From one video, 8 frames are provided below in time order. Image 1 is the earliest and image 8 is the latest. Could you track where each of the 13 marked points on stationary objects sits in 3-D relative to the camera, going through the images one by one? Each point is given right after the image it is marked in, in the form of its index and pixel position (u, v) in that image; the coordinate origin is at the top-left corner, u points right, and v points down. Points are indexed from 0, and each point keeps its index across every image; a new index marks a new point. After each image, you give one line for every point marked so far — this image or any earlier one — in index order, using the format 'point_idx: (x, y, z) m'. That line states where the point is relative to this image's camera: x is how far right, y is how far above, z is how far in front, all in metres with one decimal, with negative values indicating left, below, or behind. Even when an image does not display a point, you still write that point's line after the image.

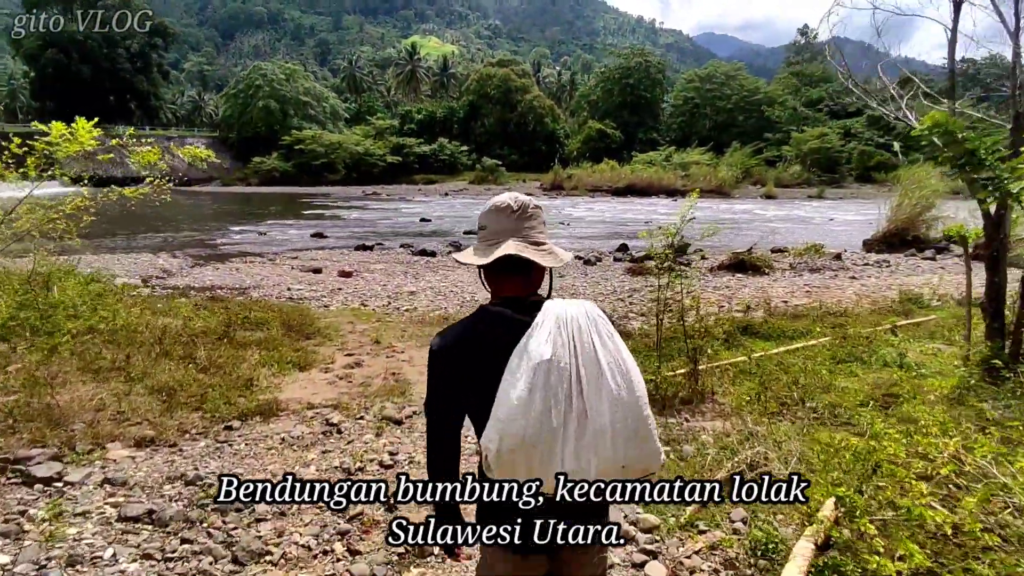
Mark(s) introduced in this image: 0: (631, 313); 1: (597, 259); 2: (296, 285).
0: (+2.3, -0.5, +11.1) m
1: (+2.5, +0.9, +17.5) m
2: (-5.2, +0.1, +14.3) m
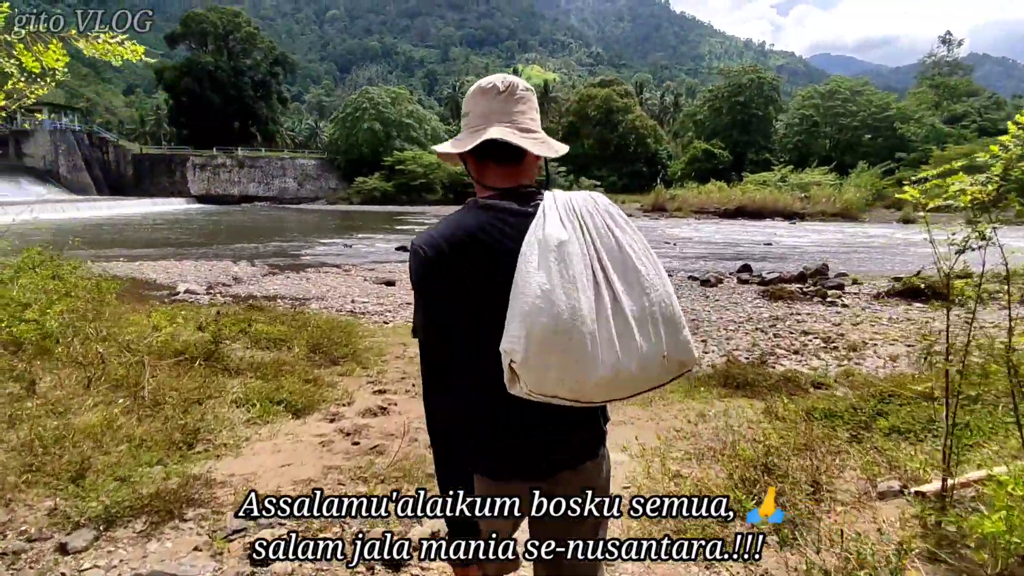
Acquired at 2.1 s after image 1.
0: (+3.7, -0.8, +8.1) m
1: (+4.9, +0.2, +14.5) m
2: (-3.1, -0.2, +12.5) m
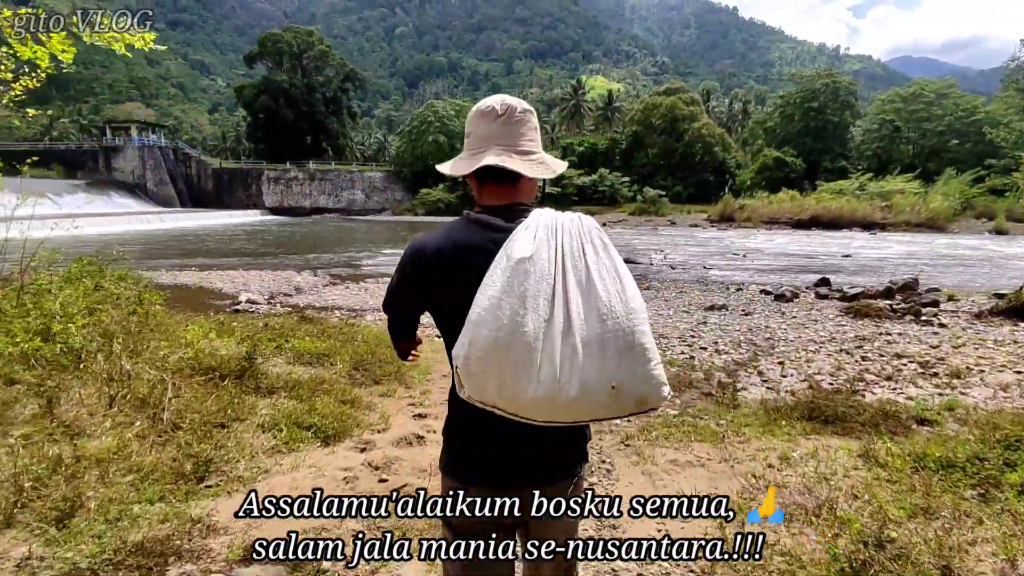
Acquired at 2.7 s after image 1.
0: (+4.4, -1.1, +7.2) m
1: (+6.3, -0.1, +13.4) m
2: (-2.0, -0.4, +12.3) m
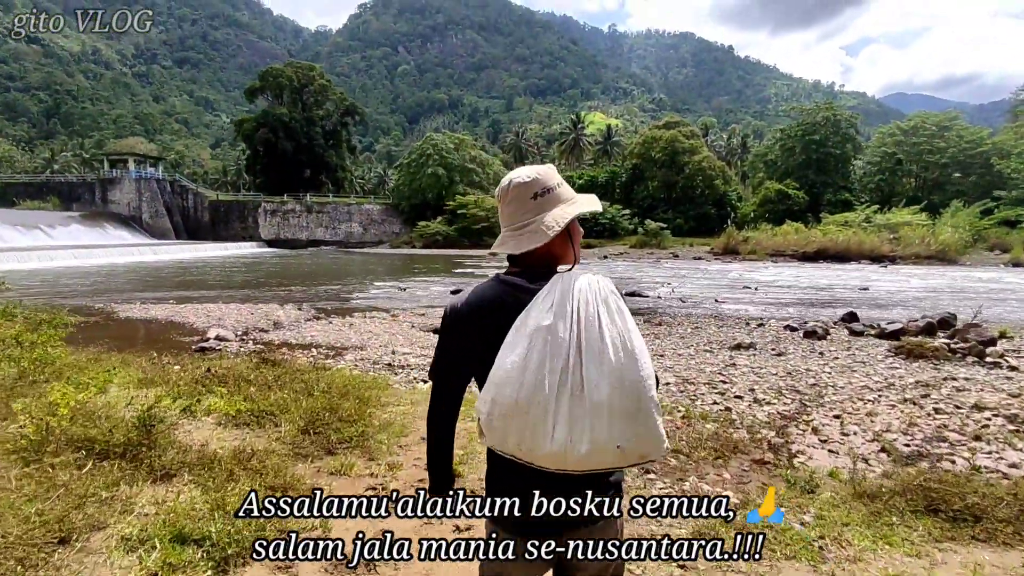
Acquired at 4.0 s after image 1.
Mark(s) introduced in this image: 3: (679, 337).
0: (+4.4, -1.4, +5.9) m
1: (+6.2, -0.8, +12.1) m
2: (-2.0, -1.1, +11.0) m
3: (+3.3, -1.0, +11.9) m
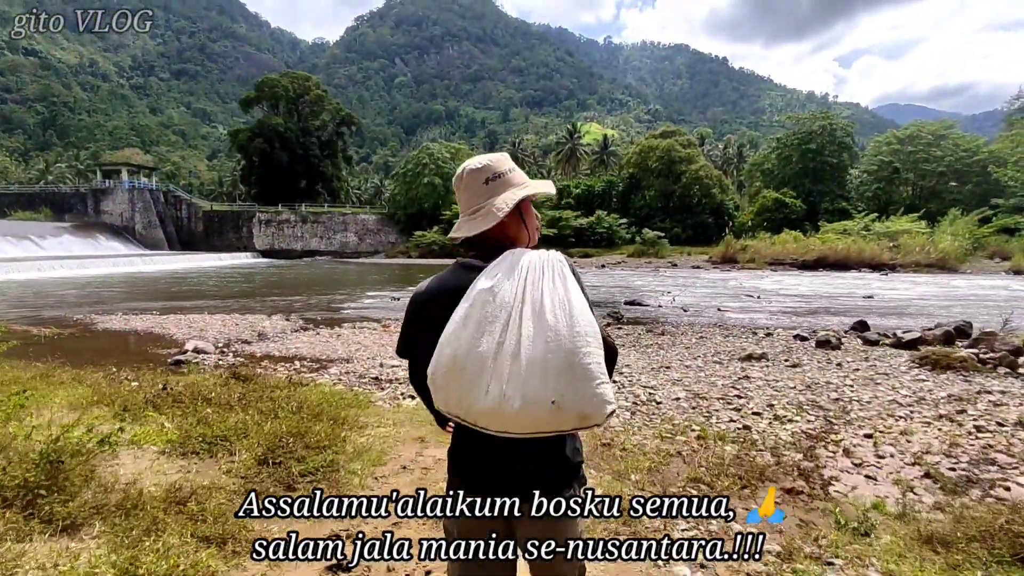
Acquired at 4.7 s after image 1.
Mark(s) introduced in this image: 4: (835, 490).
0: (+4.3, -1.5, +5.3) m
1: (+6.2, -1.0, +11.5) m
2: (-2.0, -1.2, +10.3) m
3: (+3.3, -1.1, +11.3) m
4: (+2.4, -1.5, +4.4) m
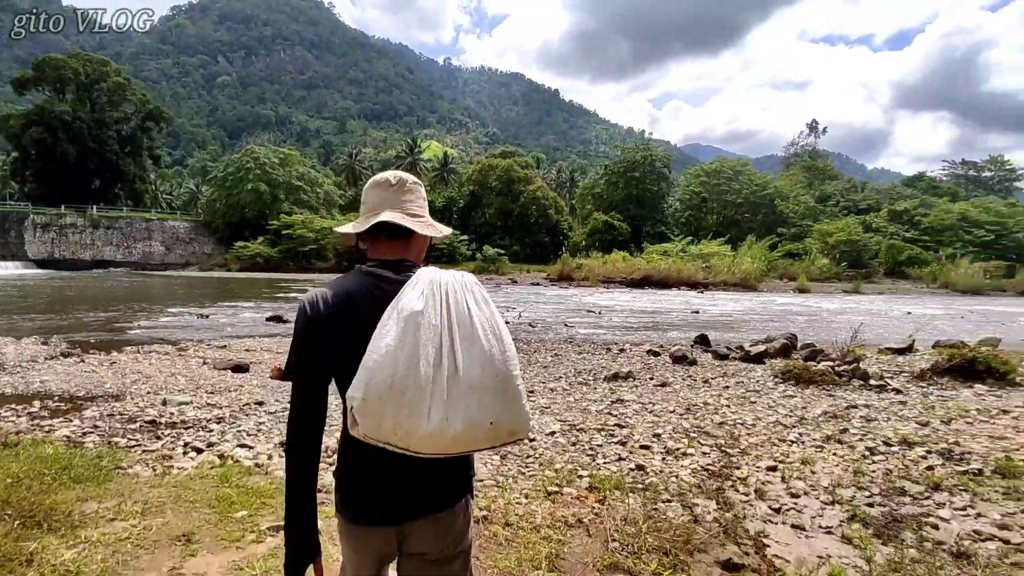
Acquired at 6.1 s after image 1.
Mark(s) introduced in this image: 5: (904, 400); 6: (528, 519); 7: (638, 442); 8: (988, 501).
0: (+3.2, -1.5, +4.7) m
1: (+3.3, -1.2, +11.2) m
2: (-4.3, -1.4, +7.9) m
3: (+0.5, -1.3, +10.3) m
4: (+1.5, -1.5, +3.4) m
5: (+4.7, -1.4, +7.2) m
6: (+0.1, -1.3, +3.5) m
7: (+1.2, -1.4, +5.5) m
8: (+3.6, -1.6, +4.5) m
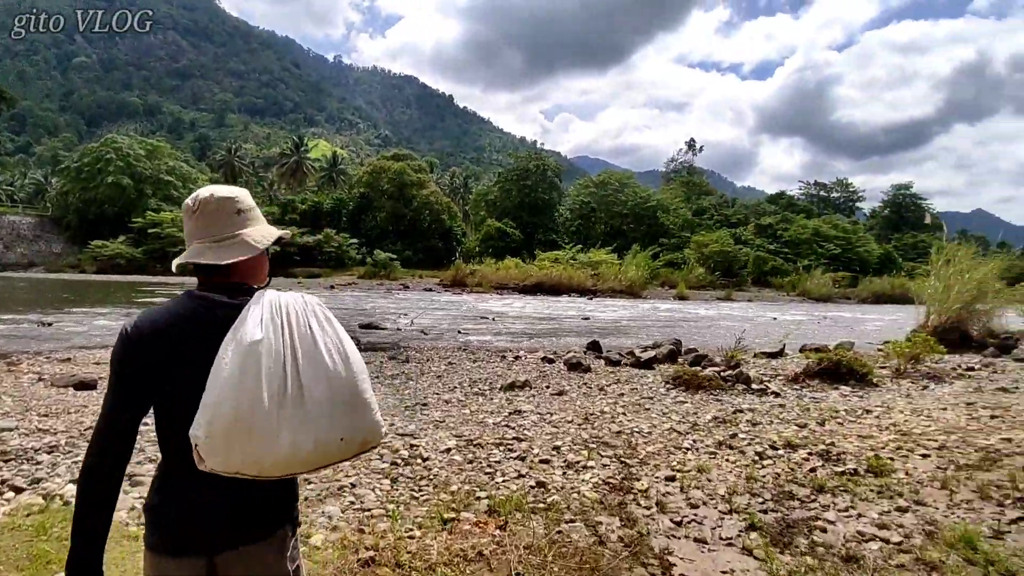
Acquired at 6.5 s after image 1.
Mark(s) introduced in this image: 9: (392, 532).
0: (+2.3, -1.6, +4.9) m
1: (+1.3, -1.4, +11.3) m
2: (-5.6, -1.4, +6.7) m
3: (-1.3, -1.5, +9.9) m
4: (+0.9, -1.6, +3.3) m
5: (+3.4, -1.5, +7.6) m
6: (-0.5, -1.4, +3.1) m
7: (+0.2, -1.5, +5.3) m
8: (+2.8, -1.7, +4.7) m
9: (-0.7, -1.4, +3.5) m
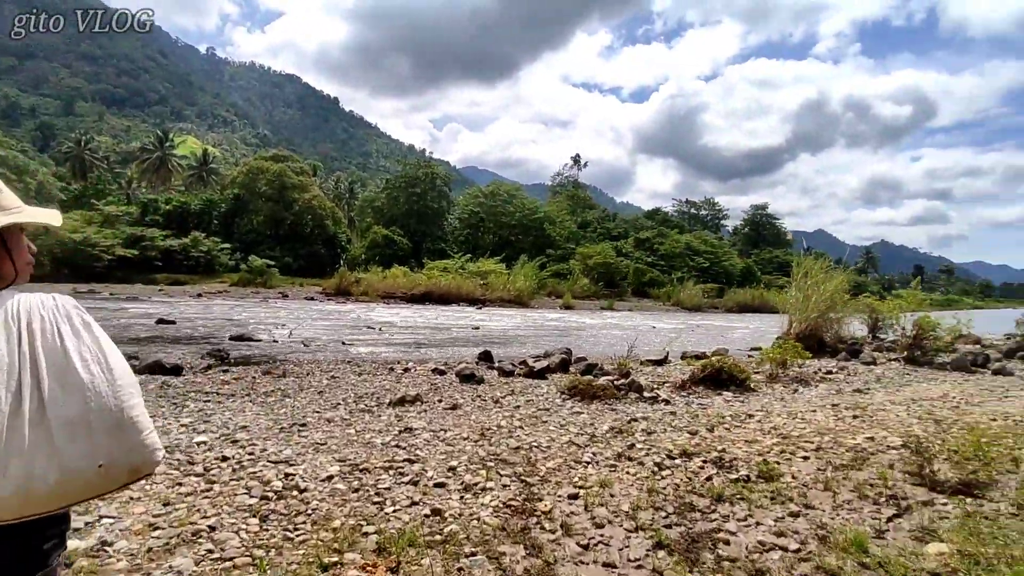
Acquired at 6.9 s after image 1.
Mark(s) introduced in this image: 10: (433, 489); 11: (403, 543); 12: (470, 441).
0: (+1.5, -1.7, +4.8) m
1: (-0.7, -1.5, +10.9) m
2: (-6.6, -1.5, +5.1) m
3: (-2.9, -1.6, +9.1) m
4: (+0.4, -1.6, +3.0) m
5: (+2.1, -1.6, +7.7) m
6: (-0.9, -1.4, +2.6) m
7: (-0.6, -1.5, +4.8) m
8: (+2.0, -1.7, +4.7) m
9: (-1.2, -1.5, +2.9) m
10: (-0.6, -1.5, +4.6) m
11: (-0.6, -1.5, +3.6) m
12: (-0.4, -1.5, +6.0) m
